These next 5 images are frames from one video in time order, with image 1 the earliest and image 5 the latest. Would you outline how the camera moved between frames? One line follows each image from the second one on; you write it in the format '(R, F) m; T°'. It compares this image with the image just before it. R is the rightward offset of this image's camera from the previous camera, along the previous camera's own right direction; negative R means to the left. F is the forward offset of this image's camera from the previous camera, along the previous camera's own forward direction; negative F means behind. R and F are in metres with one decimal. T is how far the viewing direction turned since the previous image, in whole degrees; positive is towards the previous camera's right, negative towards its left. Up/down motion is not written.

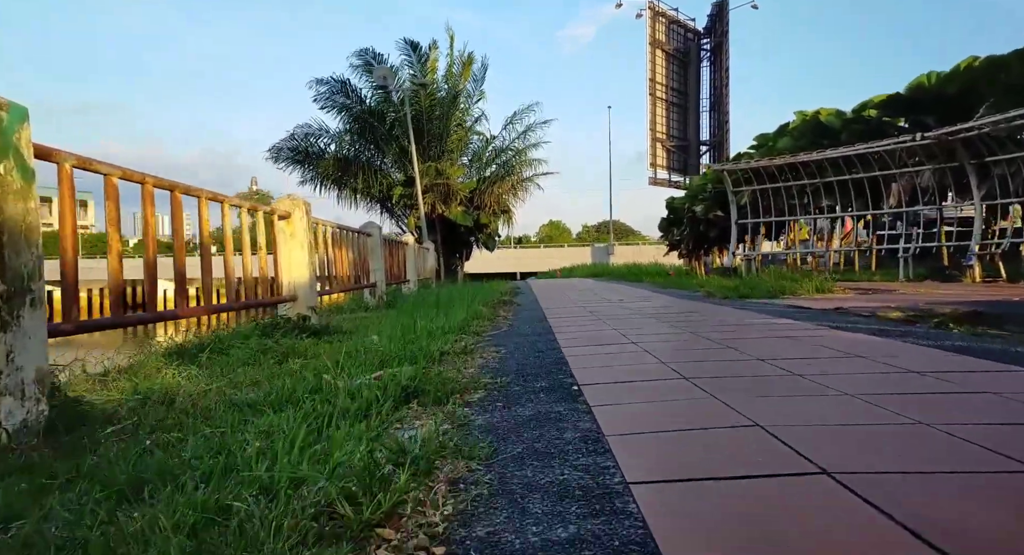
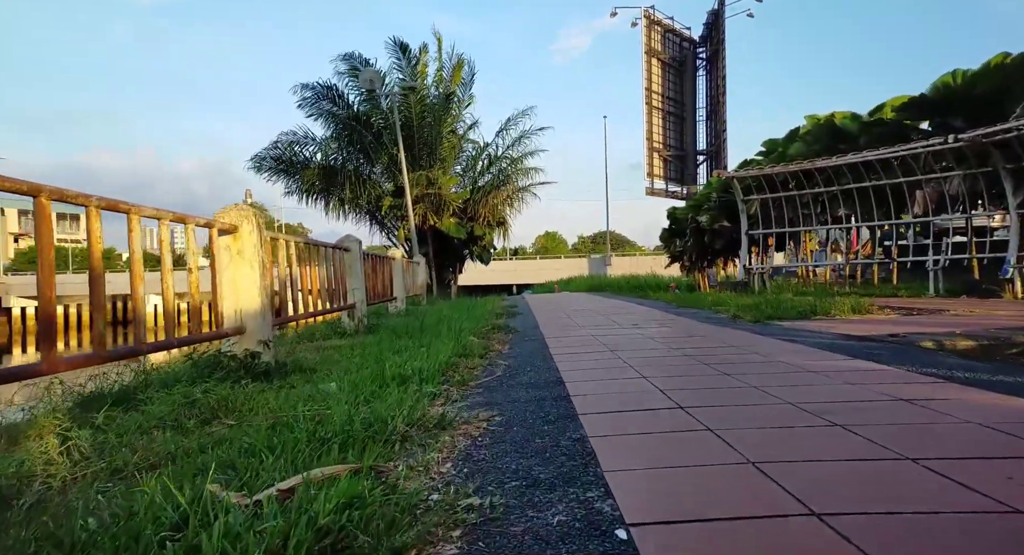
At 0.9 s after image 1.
(0.0, +0.7) m; 0°
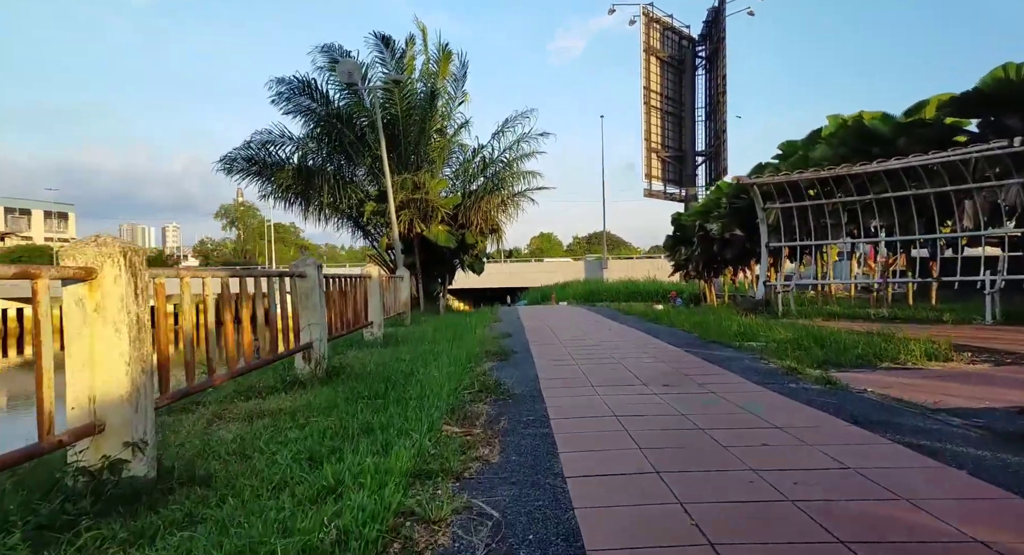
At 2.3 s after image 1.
(0.0, +1.0) m; +1°
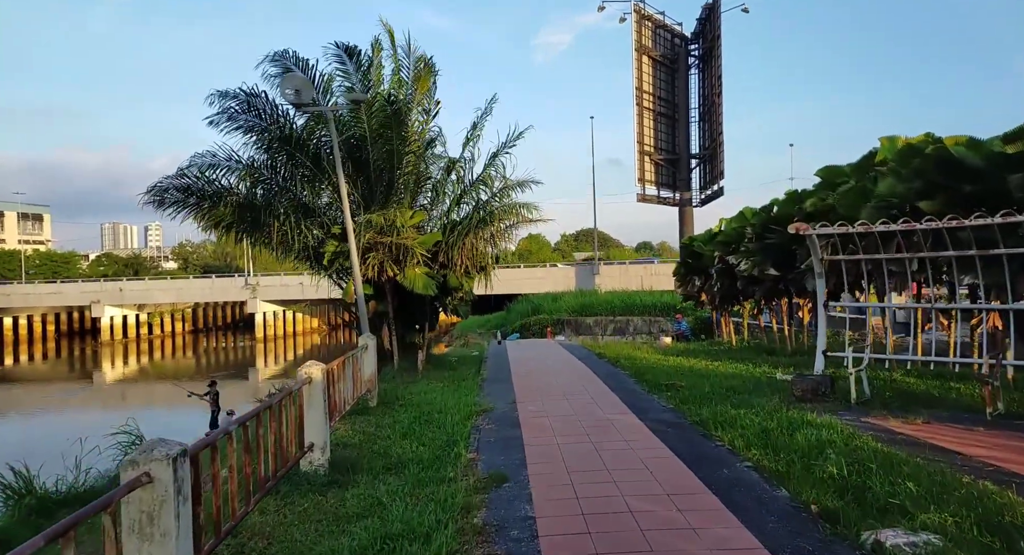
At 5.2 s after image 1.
(-0.1, +1.9) m; +1°
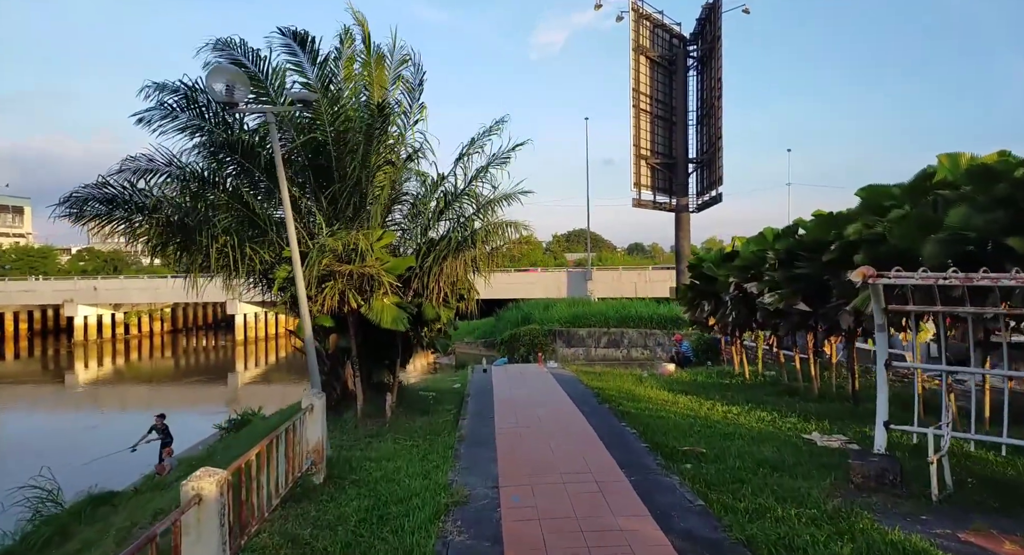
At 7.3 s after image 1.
(+0.1, +1.5) m; +1°
